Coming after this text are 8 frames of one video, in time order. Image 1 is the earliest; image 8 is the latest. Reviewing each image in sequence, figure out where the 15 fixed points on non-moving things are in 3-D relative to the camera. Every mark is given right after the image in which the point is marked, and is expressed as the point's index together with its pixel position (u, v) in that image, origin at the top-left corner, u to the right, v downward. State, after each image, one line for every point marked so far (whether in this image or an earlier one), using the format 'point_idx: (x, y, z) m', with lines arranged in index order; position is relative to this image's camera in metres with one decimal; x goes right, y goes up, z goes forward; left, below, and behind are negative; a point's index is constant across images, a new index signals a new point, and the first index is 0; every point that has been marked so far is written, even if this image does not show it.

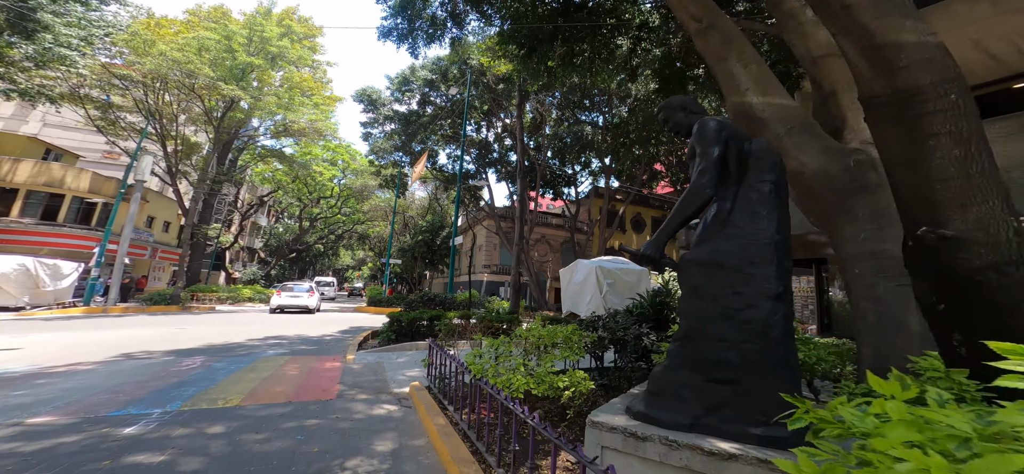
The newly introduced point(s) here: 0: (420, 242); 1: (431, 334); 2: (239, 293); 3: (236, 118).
0: (-3.7, -0.1, +16.9) m
1: (-1.3, -1.6, +6.5) m
2: (-12.1, -2.4, +16.8) m
3: (-12.0, +4.8, +16.5) m
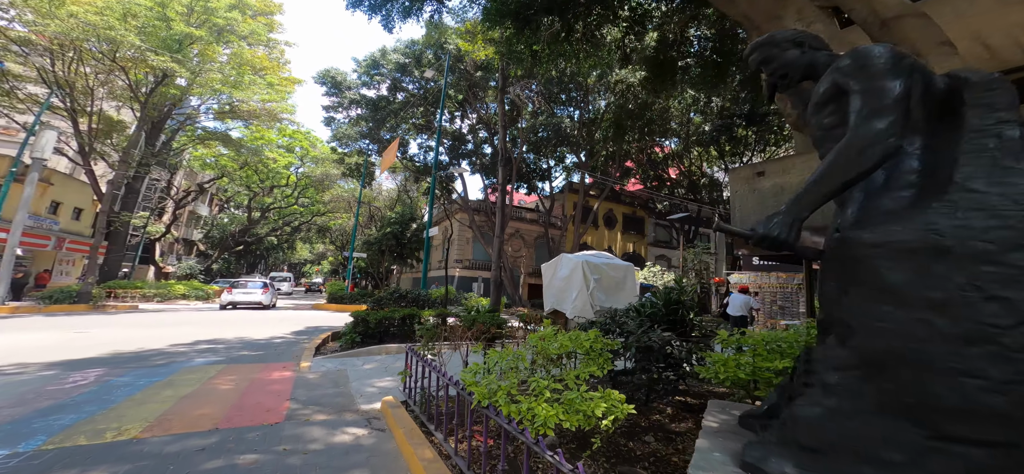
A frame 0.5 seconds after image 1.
0: (-4.8, +0.2, +16.0) m
1: (-1.6, -1.4, +5.8) m
2: (-13.2, -2.0, +15.2) m
3: (-13.0, +5.2, +14.8) m
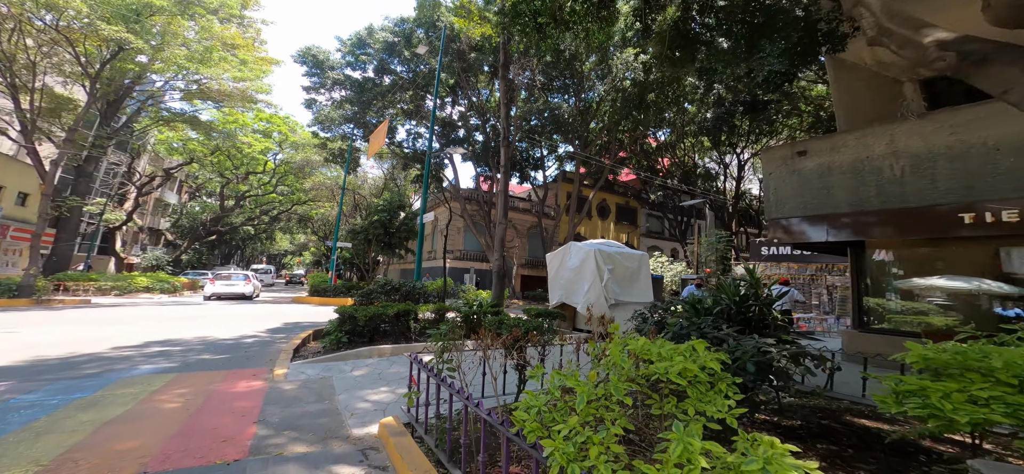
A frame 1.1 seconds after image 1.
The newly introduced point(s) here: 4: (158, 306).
0: (-5.1, +0.6, +15.1) m
1: (-1.5, -1.2, +5.1) m
2: (-13.4, -1.6, +14.1) m
3: (-13.1, +5.6, +13.6) m
4: (-10.6, -2.0, +11.8) m
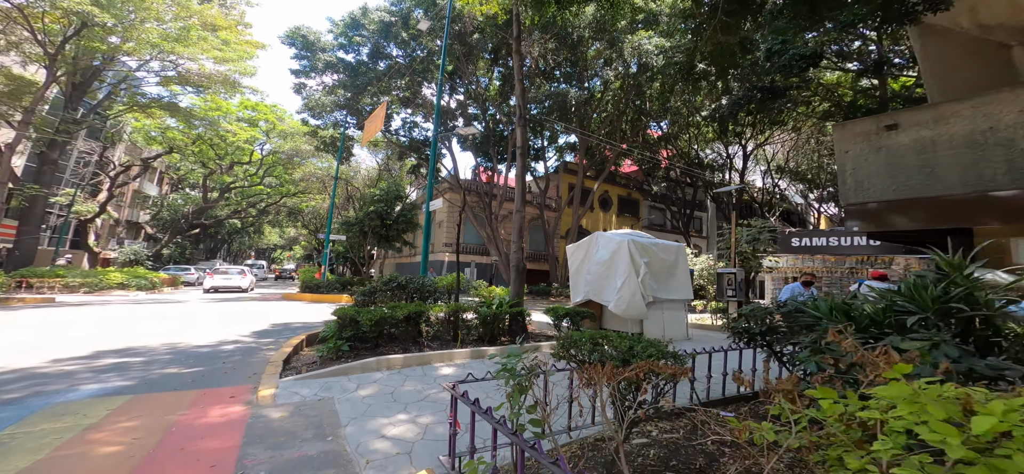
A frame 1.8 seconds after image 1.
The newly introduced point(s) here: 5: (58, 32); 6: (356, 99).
0: (-5.0, +0.8, +14.2) m
1: (-1.2, -1.1, +4.3) m
2: (-13.3, -1.3, +13.0) m
3: (-13.0, +5.8, +12.4) m
4: (-10.4, -1.8, +10.9) m
5: (-13.5, +6.2, +12.0) m
6: (-6.6, +5.9, +17.0) m
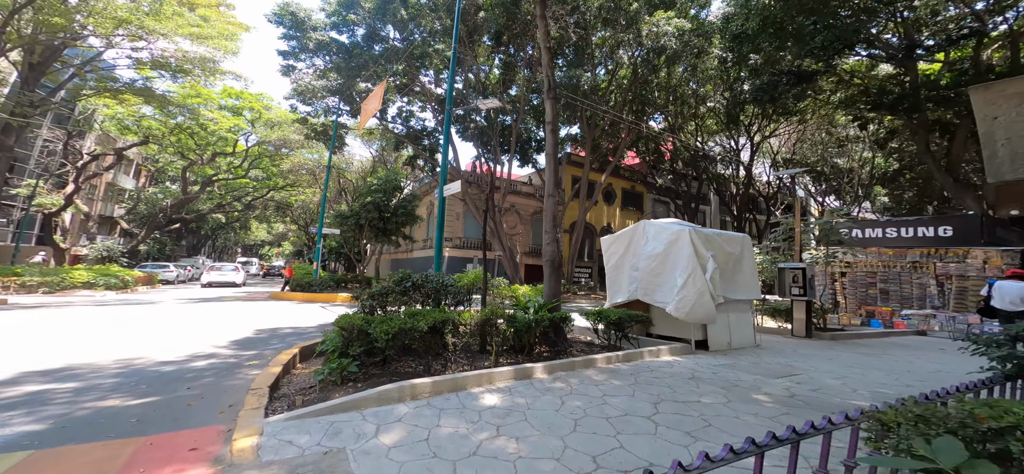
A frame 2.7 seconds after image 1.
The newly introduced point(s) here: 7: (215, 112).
0: (-4.8, +1.0, +13.2) m
1: (-0.7, -1.0, +3.4) m
2: (-13.1, -1.2, +11.8) m
3: (-12.8, +6.0, +11.2) m
4: (-10.1, -1.7, +9.7) m
5: (-13.3, +6.3, +10.7) m
6: (-6.5, +6.1, +15.8) m
7: (-14.2, +6.0, +19.2) m
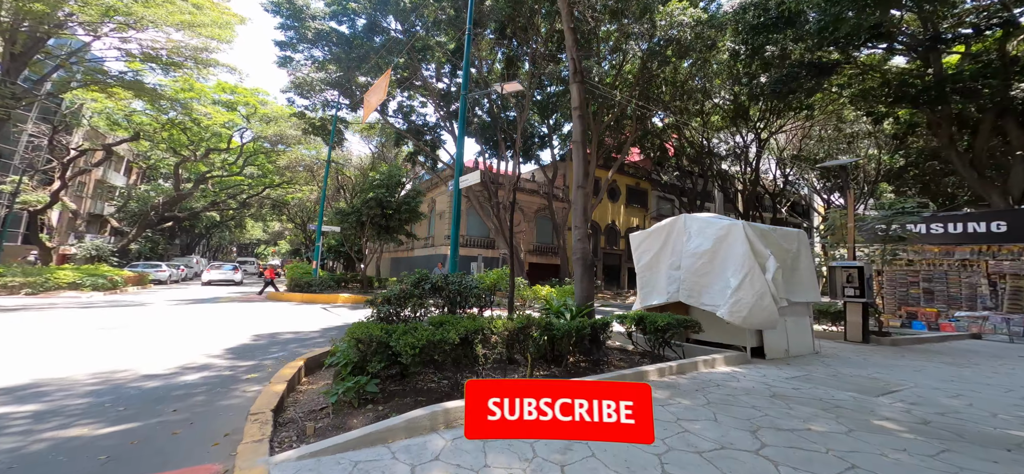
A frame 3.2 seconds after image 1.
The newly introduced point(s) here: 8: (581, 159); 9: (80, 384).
0: (-4.5, +1.1, +12.7) m
1: (-0.4, -0.9, +2.9) m
2: (-12.8, -1.1, +11.2) m
3: (-12.5, +6.0, +10.6) m
4: (-9.8, -1.6, +9.1) m
5: (-13.0, +6.4, +10.1) m
6: (-6.3, +6.2, +15.3) m
7: (-14.1, +6.0, +18.5) m
8: (+0.8, +1.0, +5.0) m
9: (-3.4, -1.1, +3.1) m
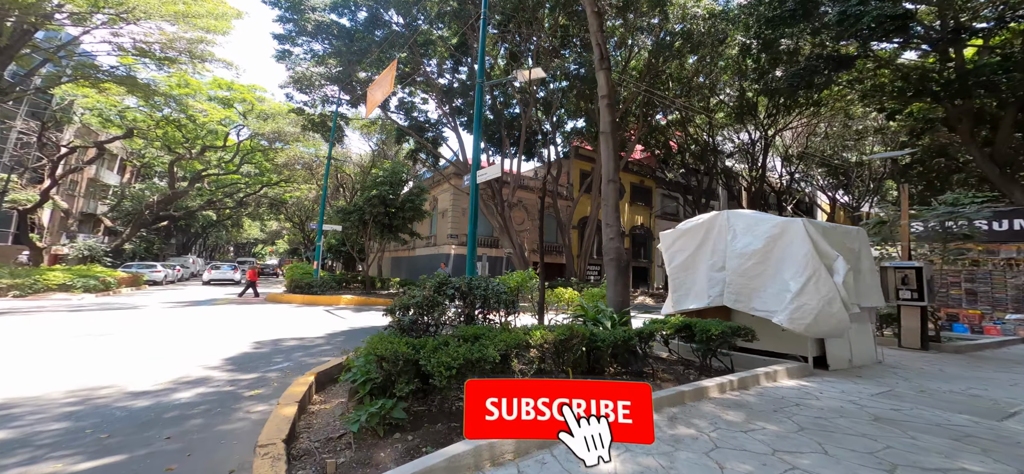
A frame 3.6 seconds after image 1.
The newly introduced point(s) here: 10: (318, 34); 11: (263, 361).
0: (-4.3, +1.1, +12.2) m
1: (-0.1, -0.9, +2.5) m
2: (-12.6, -1.1, +10.8) m
3: (-12.3, +6.0, +10.1) m
4: (-9.6, -1.6, +8.7) m
5: (-12.8, +6.4, +9.6) m
6: (-6.1, +6.2, +14.8) m
7: (-13.9, +6.1, +18.0) m
8: (+1.1, +1.0, +4.6) m
9: (-3.1, -1.1, +2.7) m
10: (-7.1, +7.3, +14.5) m
11: (-2.8, -1.4, +4.5) m
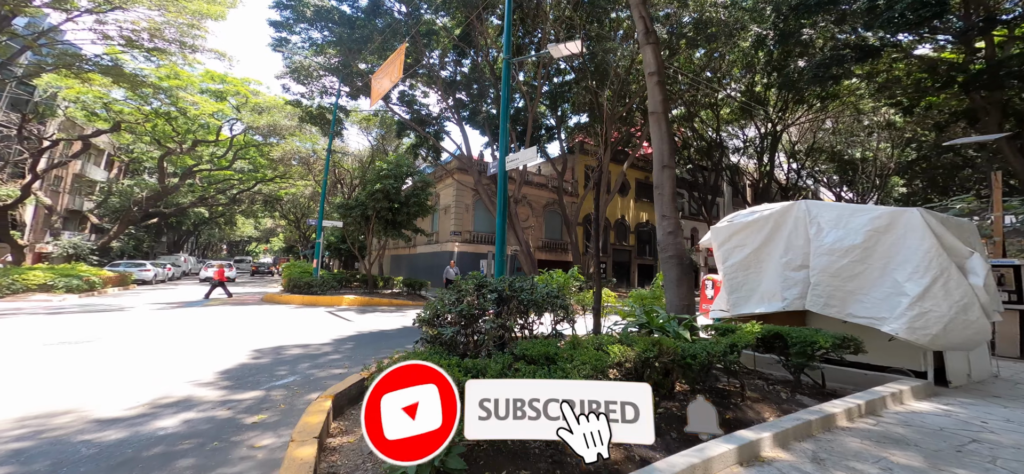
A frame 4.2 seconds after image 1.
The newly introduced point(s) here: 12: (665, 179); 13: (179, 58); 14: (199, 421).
0: (-4.0, +1.2, +11.6) m
1: (+0.3, -0.9, +2.0) m
2: (-12.3, -1.0, +10.0) m
3: (-12.0, +6.1, +9.3) m
4: (-9.2, -1.5, +8.0) m
5: (-12.5, +6.5, +8.9) m
6: (-5.9, +6.3, +14.2) m
7: (-13.7, +6.2, +17.3) m
8: (+1.5, +1.0, +4.0) m
9: (-2.7, -1.1, +2.1) m
10: (-6.8, +7.4, +13.8) m
11: (-2.4, -1.3, +3.9) m
12: (+1.5, +0.6, +3.8) m
13: (-11.1, +6.1, +13.3) m
14: (-2.1, -1.2, +2.7) m
